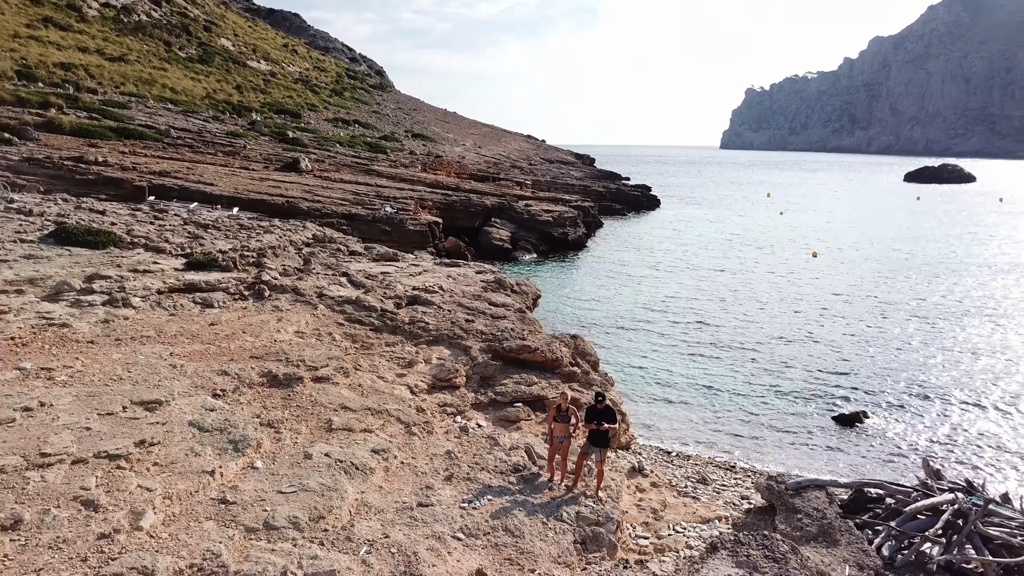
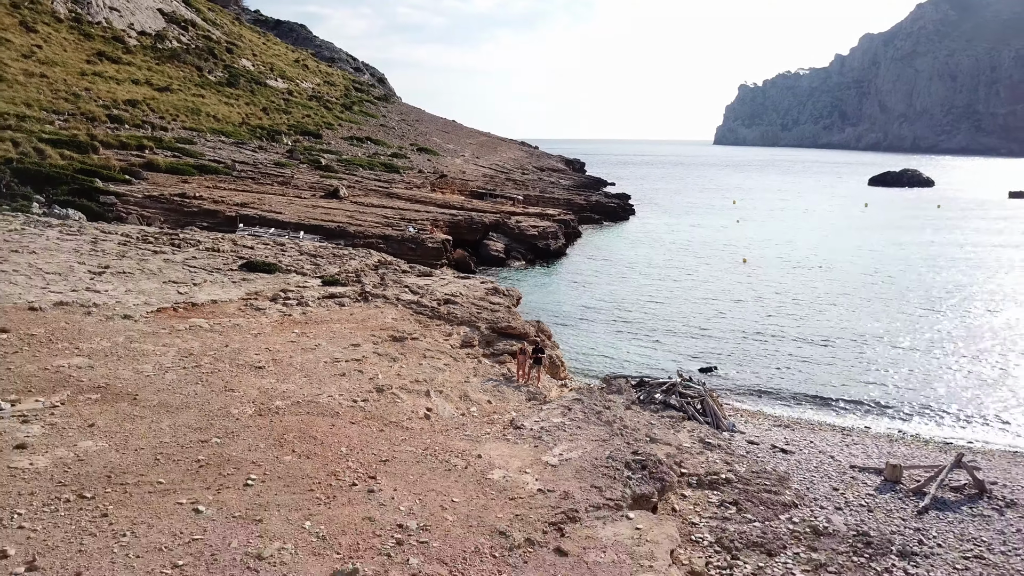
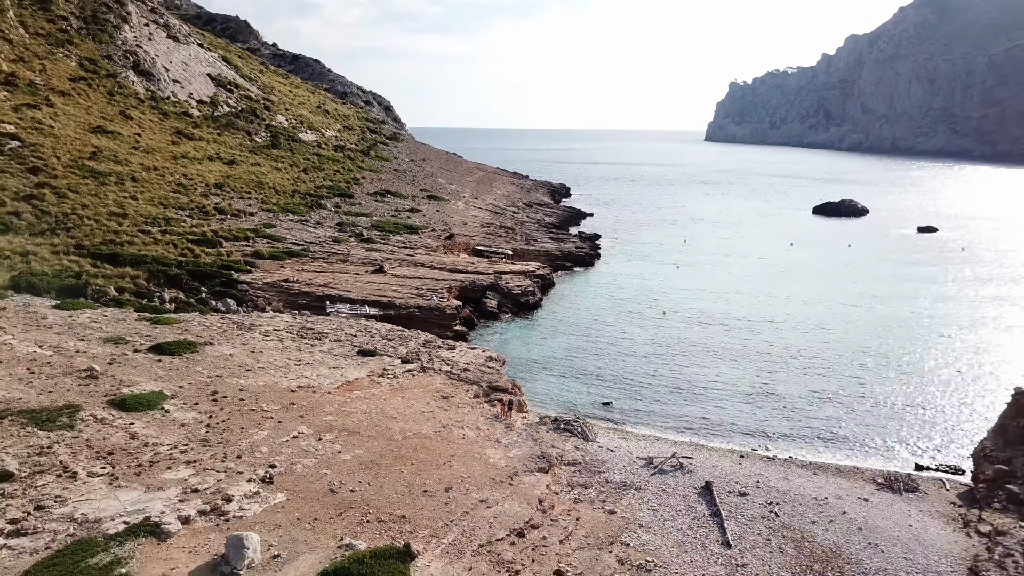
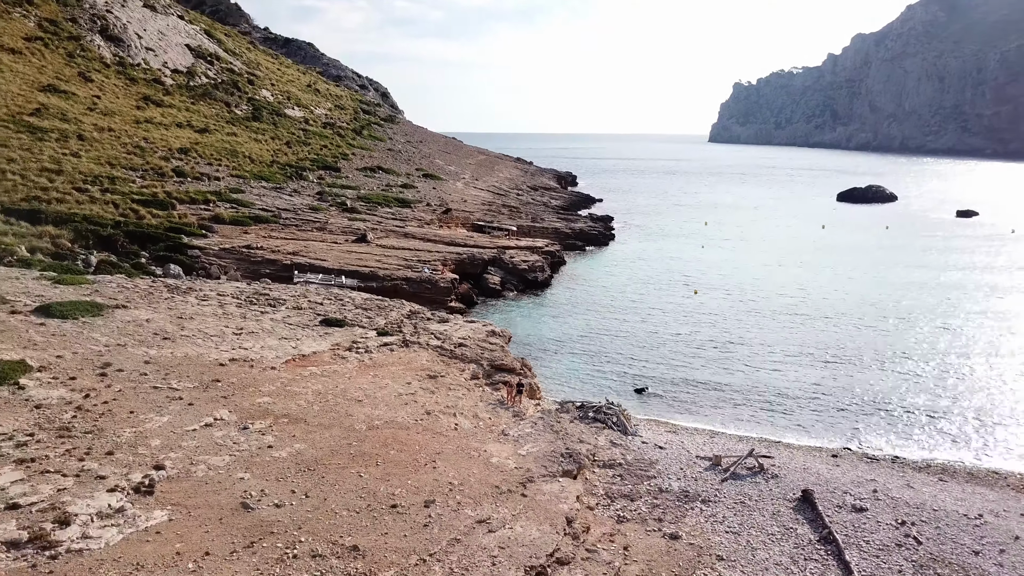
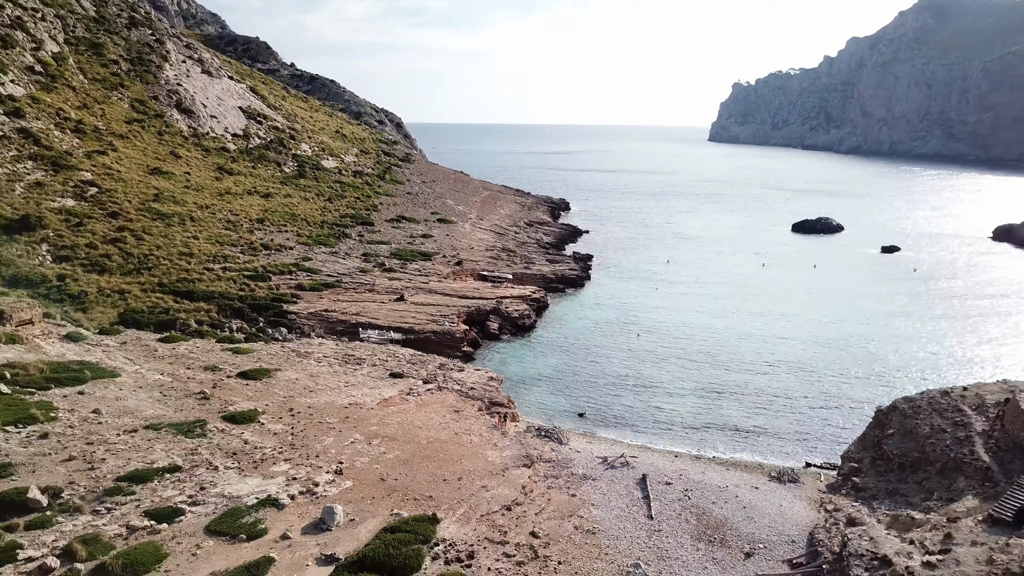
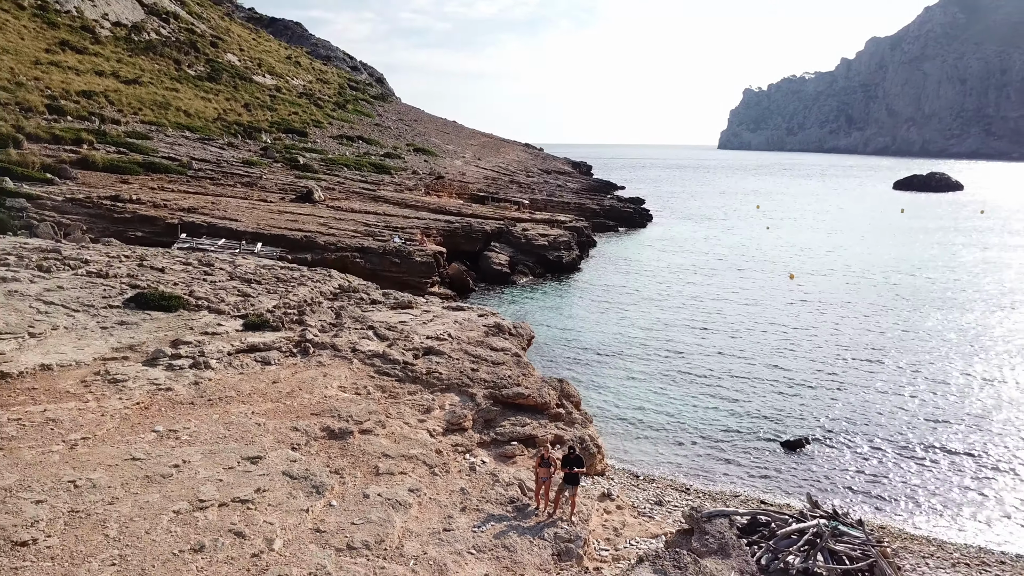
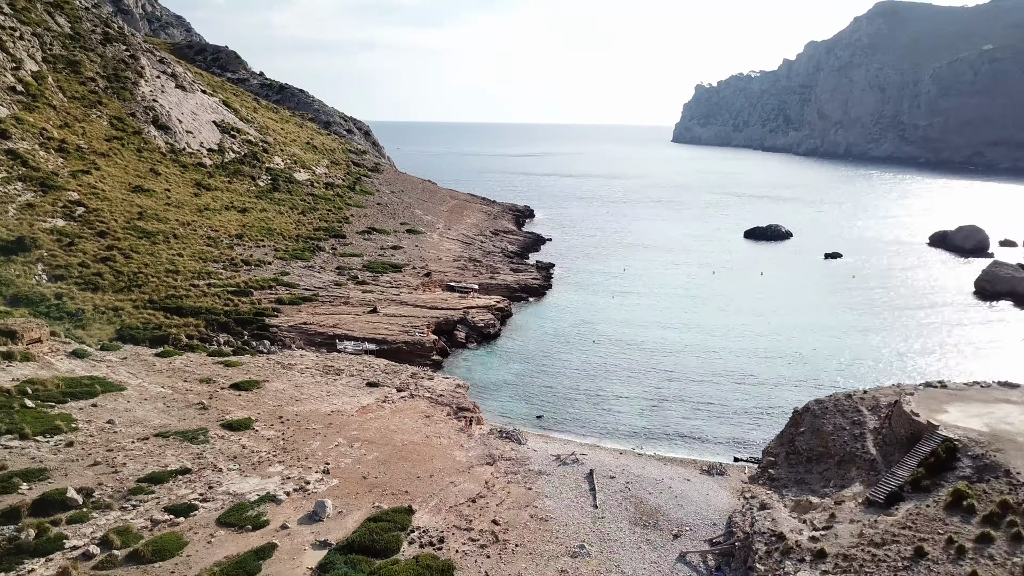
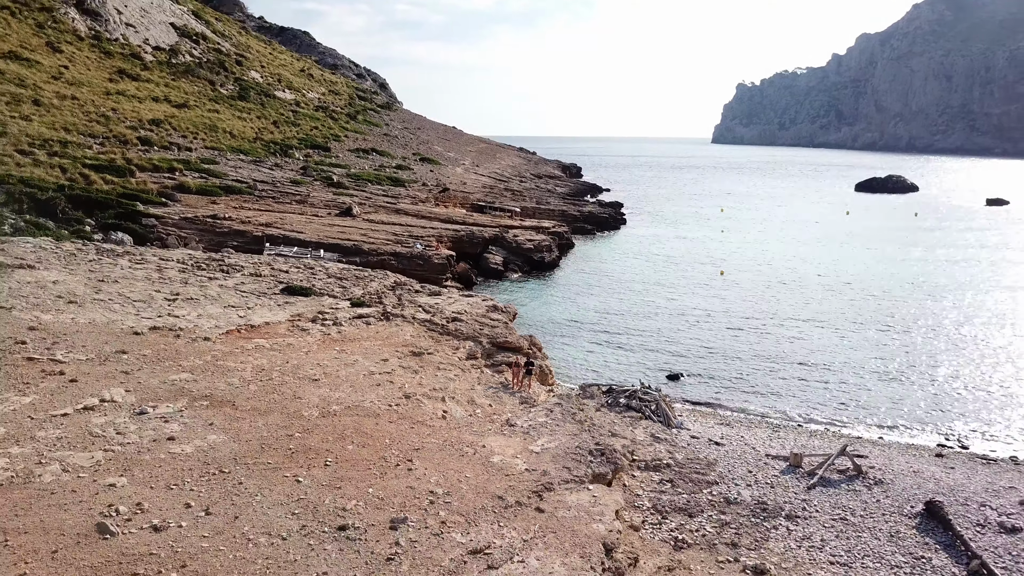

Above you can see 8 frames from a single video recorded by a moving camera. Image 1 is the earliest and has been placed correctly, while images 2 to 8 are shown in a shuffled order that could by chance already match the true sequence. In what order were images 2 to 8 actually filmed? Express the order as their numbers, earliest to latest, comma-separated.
6, 2, 8, 4, 3, 5, 7
